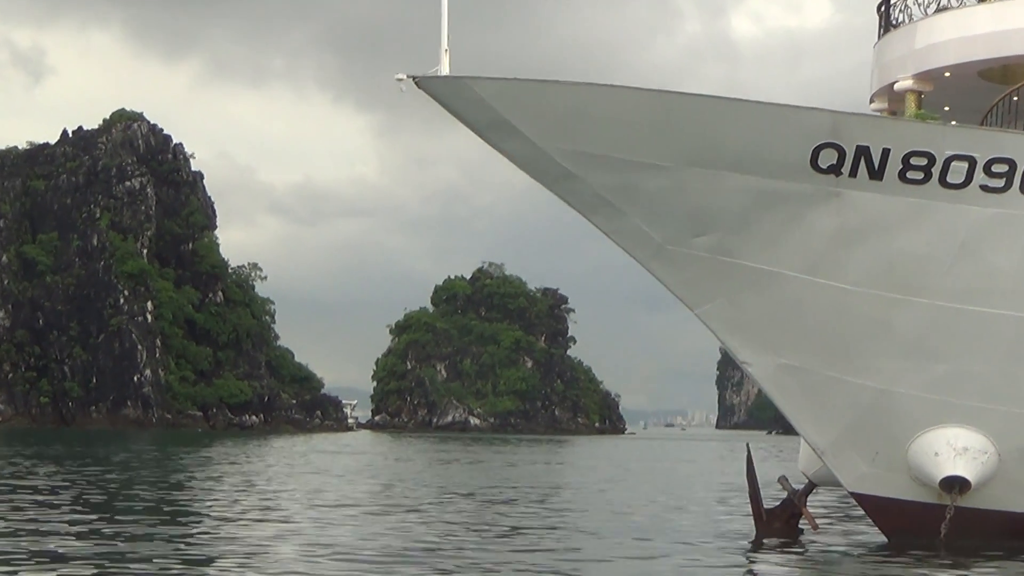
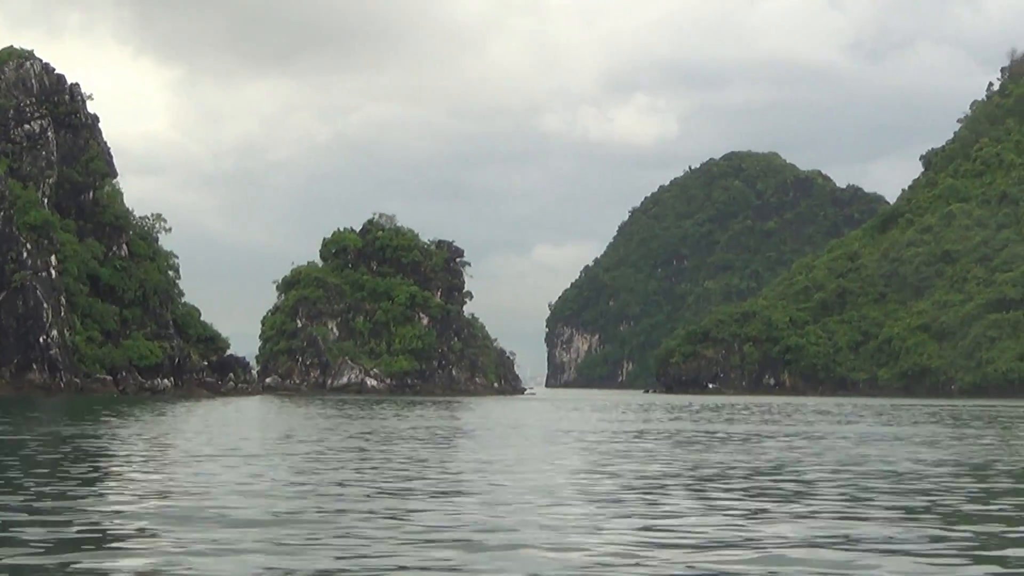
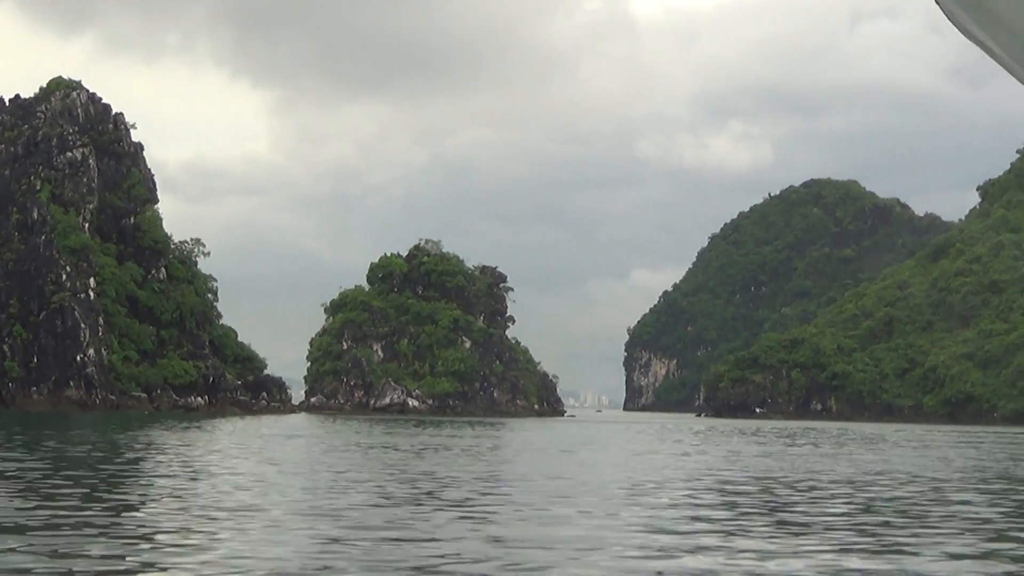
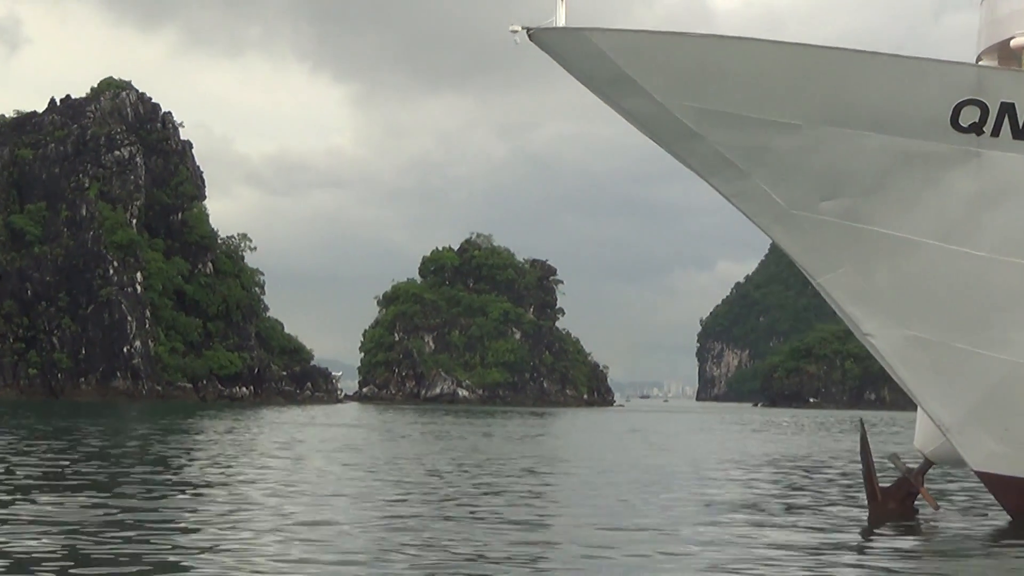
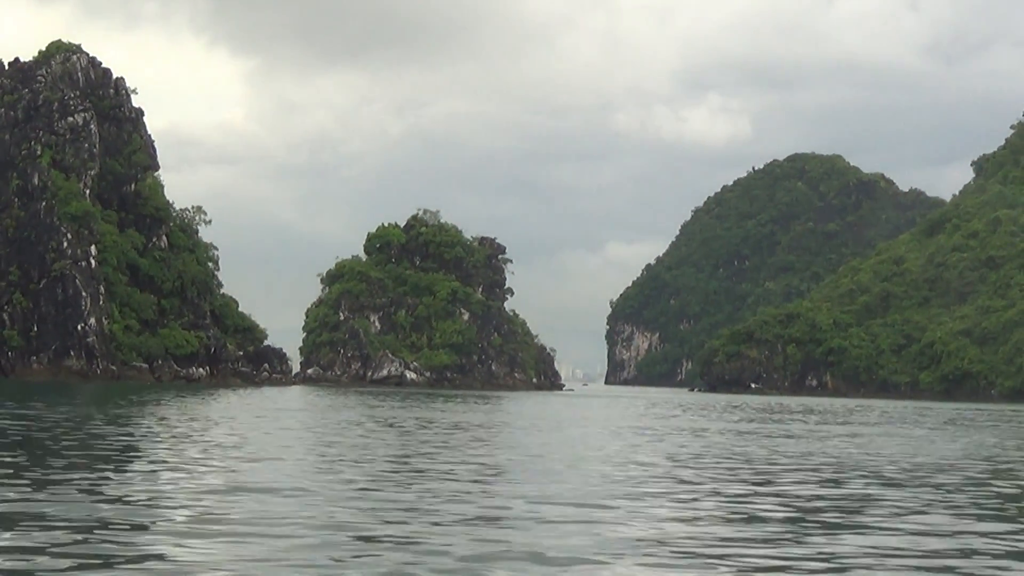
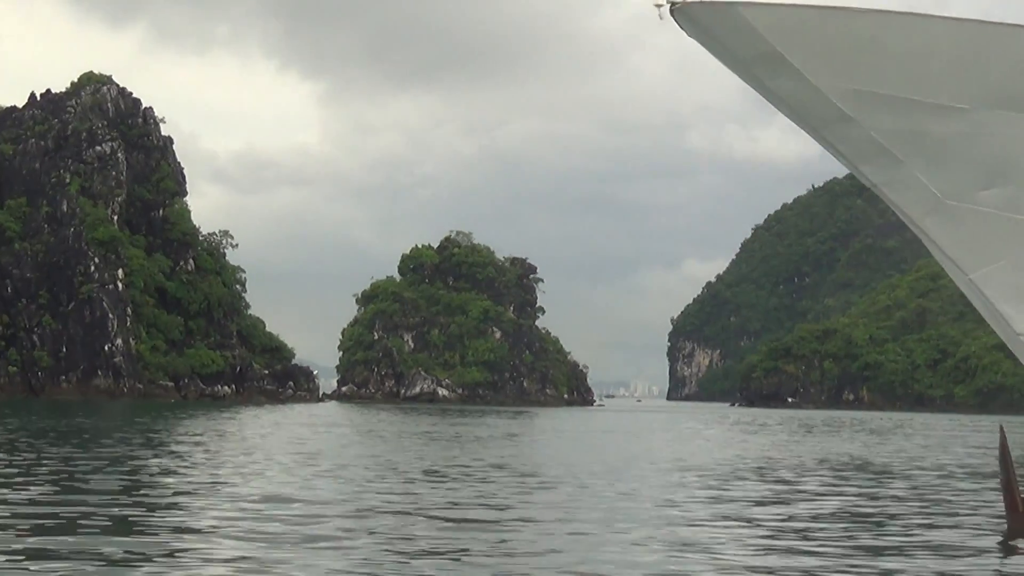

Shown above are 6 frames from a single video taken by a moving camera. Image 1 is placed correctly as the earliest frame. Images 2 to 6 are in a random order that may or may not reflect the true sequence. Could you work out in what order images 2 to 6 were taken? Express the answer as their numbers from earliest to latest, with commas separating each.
4, 6, 3, 5, 2
